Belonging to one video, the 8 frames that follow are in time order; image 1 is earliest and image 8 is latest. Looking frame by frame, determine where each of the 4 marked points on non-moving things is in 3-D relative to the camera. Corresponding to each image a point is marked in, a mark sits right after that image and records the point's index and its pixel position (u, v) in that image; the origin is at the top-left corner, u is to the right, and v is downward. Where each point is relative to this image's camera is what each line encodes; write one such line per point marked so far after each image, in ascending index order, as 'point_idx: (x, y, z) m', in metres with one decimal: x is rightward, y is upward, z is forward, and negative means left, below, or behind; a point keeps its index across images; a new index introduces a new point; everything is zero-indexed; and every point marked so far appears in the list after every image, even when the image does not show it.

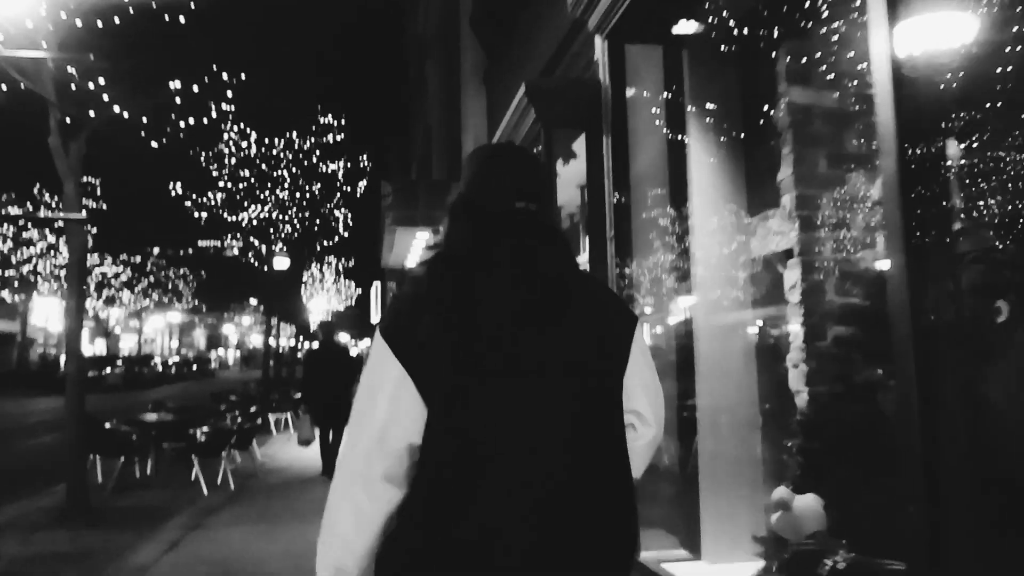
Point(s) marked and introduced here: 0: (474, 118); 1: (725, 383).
0: (-0.5, +2.2, +9.8) m
1: (+0.9, -0.4, +3.2) m
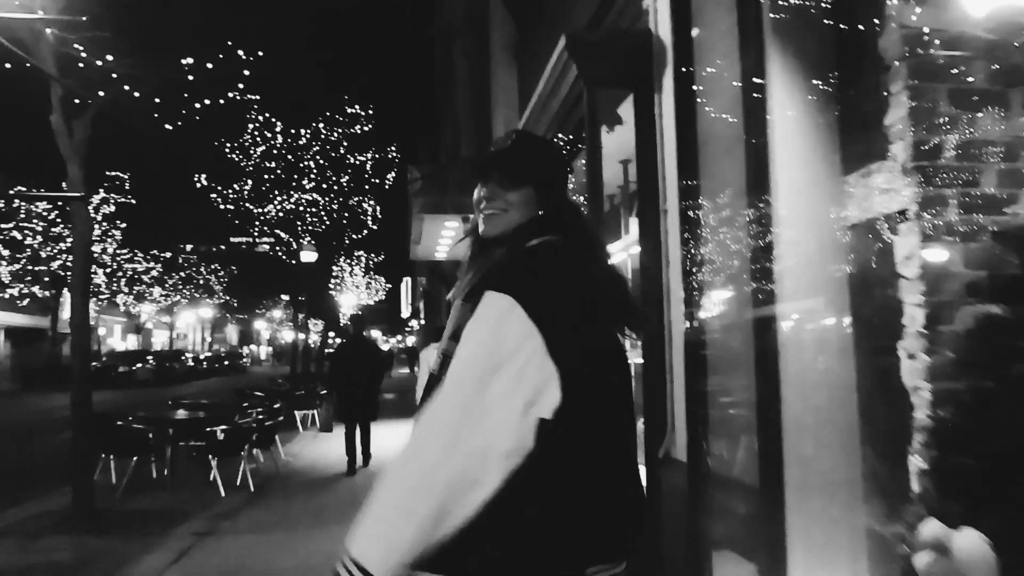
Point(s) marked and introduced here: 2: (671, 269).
0: (-0.1, +2.3, +9.3) m
1: (+1.1, -0.3, +2.7) m
2: (+0.7, +0.1, +3.6) m
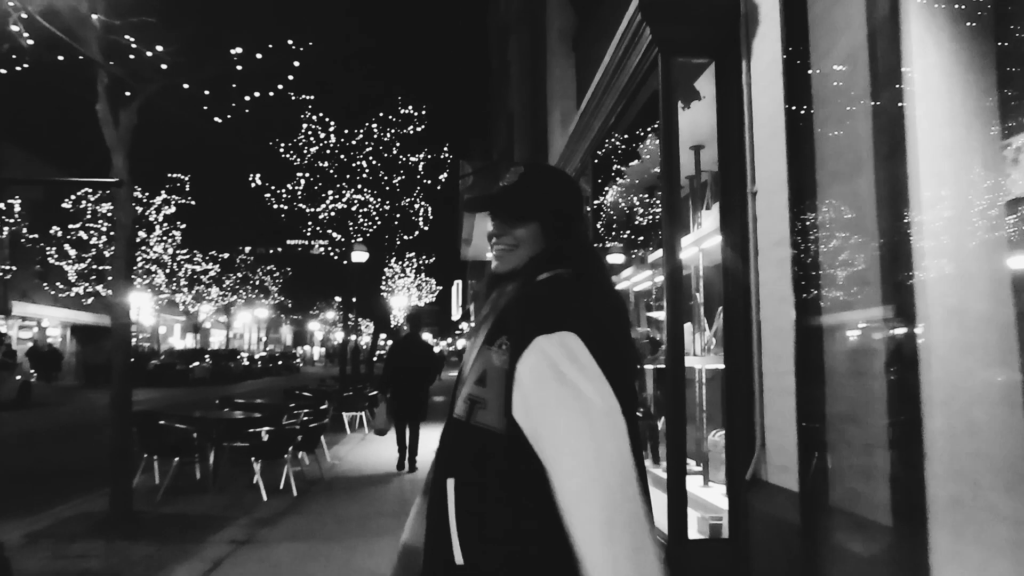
0: (+0.6, +2.3, +8.9) m
1: (+1.3, -0.3, +2.2) m
2: (+1.0, +0.1, +3.1) m
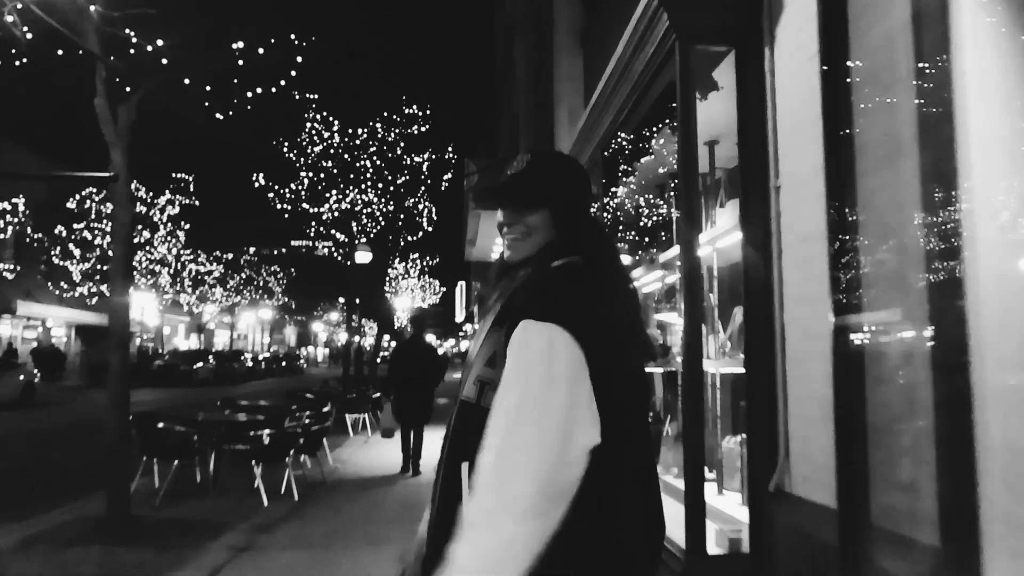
0: (+0.6, +2.3, +8.7) m
1: (+1.3, -0.3, +2.0) m
2: (+1.0, +0.1, +2.9) m
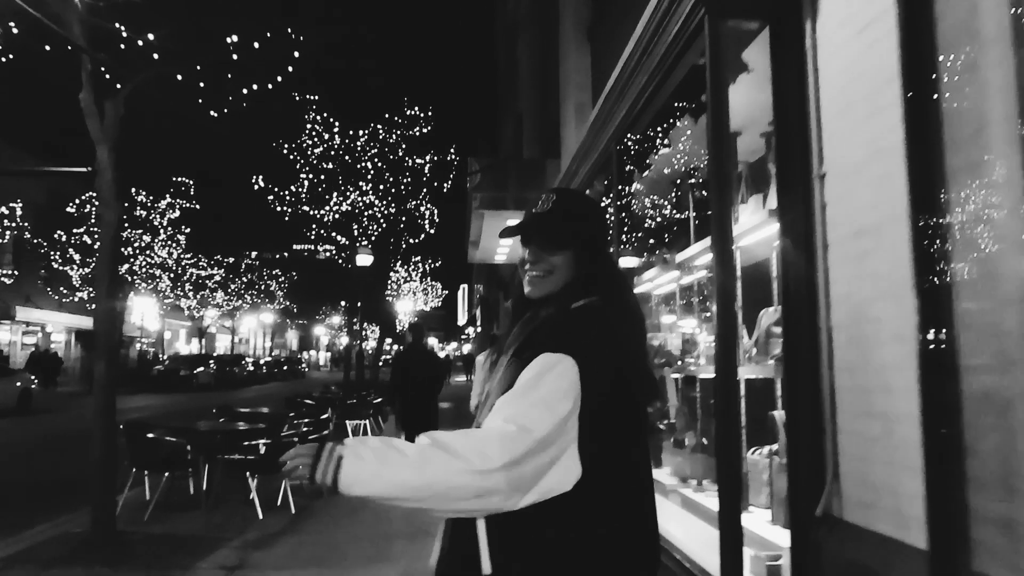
0: (+0.7, +2.3, +8.4) m
1: (+1.3, -0.3, +1.7) m
2: (+1.1, +0.1, +2.6) m
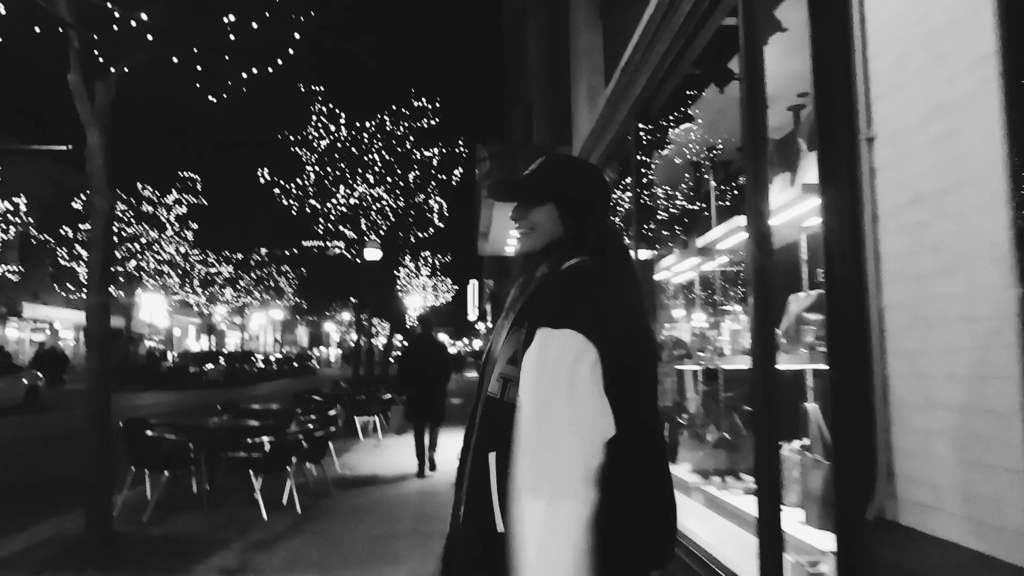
0: (+0.8, +2.4, +8.1) m
1: (+1.4, -0.2, +1.4) m
2: (+1.1, +0.2, +2.3) m
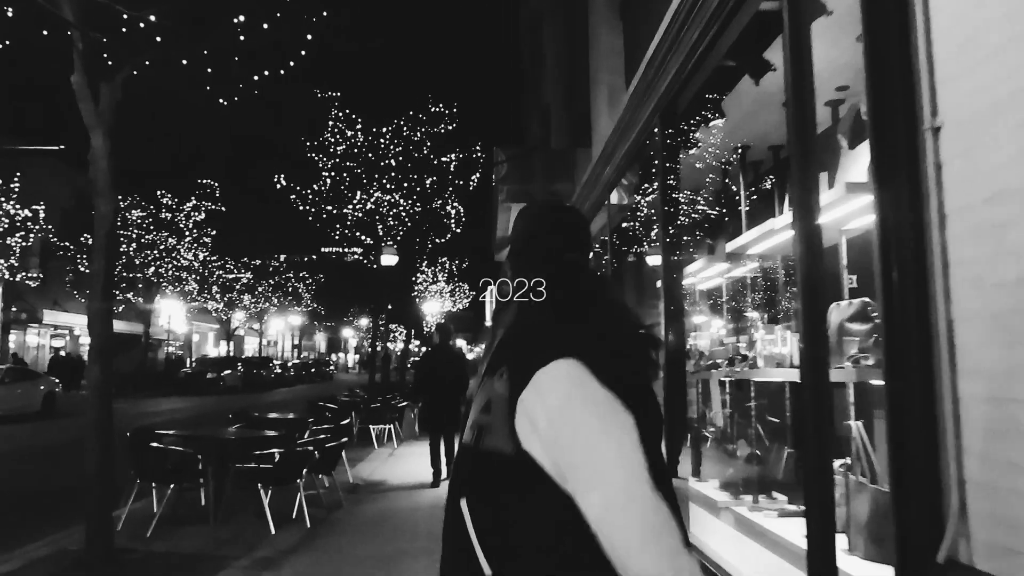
0: (+1.0, +2.3, +7.8) m
1: (+1.4, -0.2, +1.1) m
2: (+1.2, +0.2, +2.0) m
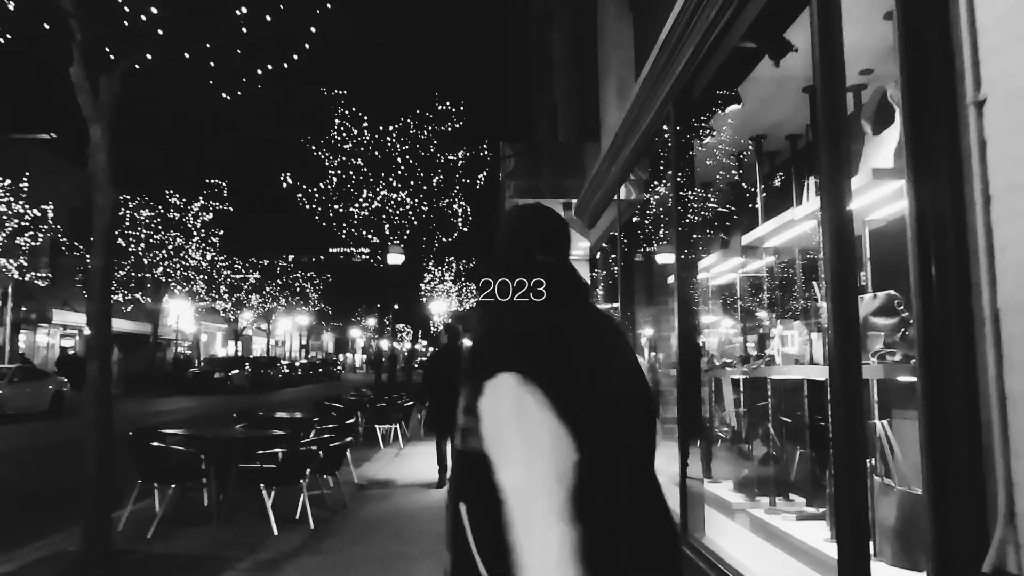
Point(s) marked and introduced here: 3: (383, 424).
0: (+1.0, +2.3, +7.7) m
1: (+1.4, -0.2, +0.9) m
2: (+1.2, +0.2, +1.9) m
3: (-2.1, -2.2, +12.4) m
